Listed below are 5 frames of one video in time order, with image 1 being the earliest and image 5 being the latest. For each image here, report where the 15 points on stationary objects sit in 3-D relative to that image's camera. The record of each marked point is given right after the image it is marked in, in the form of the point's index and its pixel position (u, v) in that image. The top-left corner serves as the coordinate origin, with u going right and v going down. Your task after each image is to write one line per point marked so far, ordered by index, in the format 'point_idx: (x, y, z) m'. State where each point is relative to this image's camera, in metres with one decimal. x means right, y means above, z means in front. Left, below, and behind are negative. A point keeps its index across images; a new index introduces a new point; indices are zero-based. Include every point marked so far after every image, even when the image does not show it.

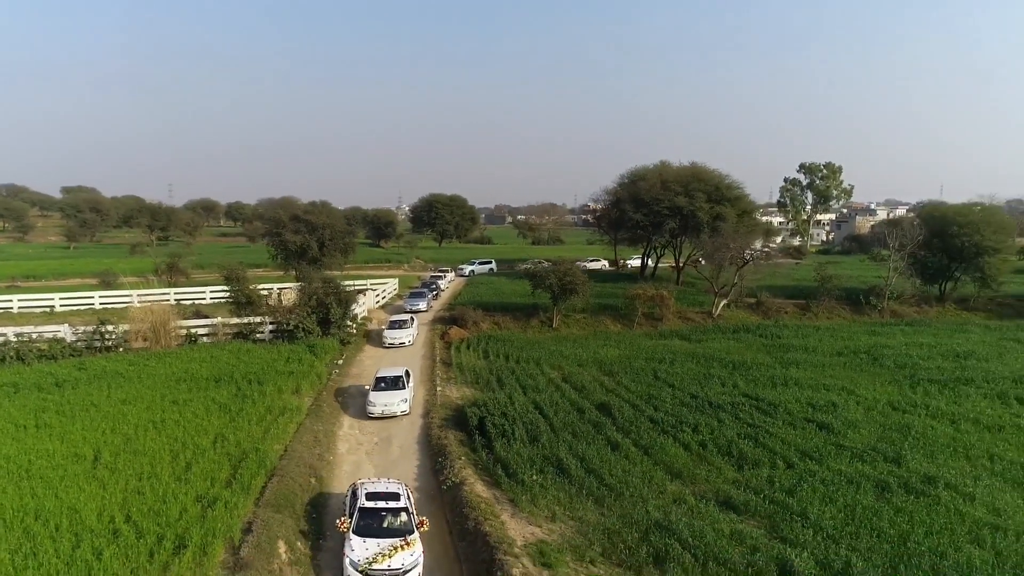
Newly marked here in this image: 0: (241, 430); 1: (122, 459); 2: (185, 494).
0: (-6.2, -3.2, +13.8) m
1: (-7.8, -3.5, +12.2) m
2: (-5.8, -3.6, +10.7) m
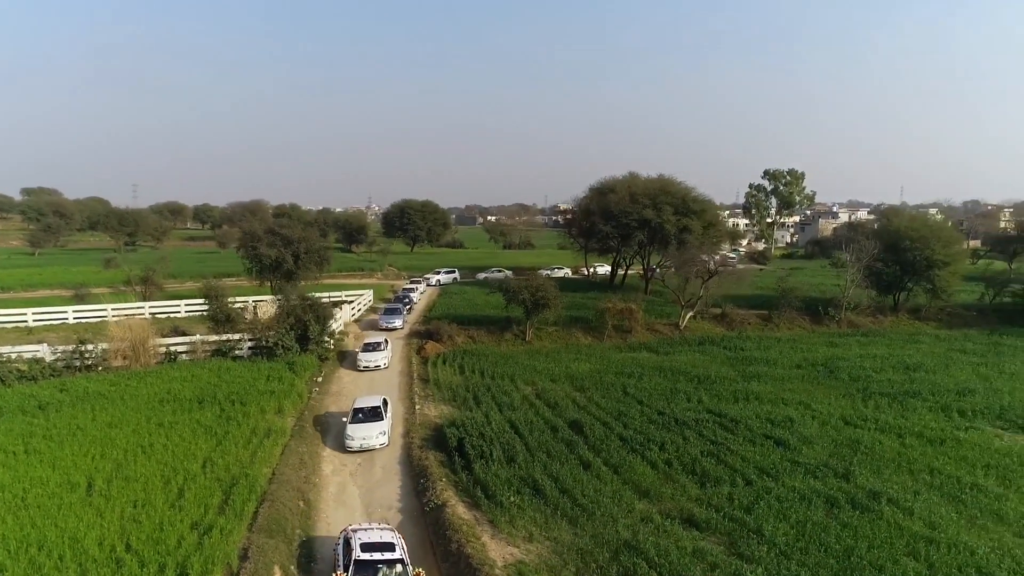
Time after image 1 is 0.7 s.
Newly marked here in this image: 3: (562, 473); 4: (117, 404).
0: (-6.7, -3.9, +14.2) m
1: (-8.3, -4.2, +12.6) m
2: (-6.1, -4.3, +11.2) m
3: (+1.1, -4.2, +13.5) m
4: (-11.6, -3.4, +17.7) m
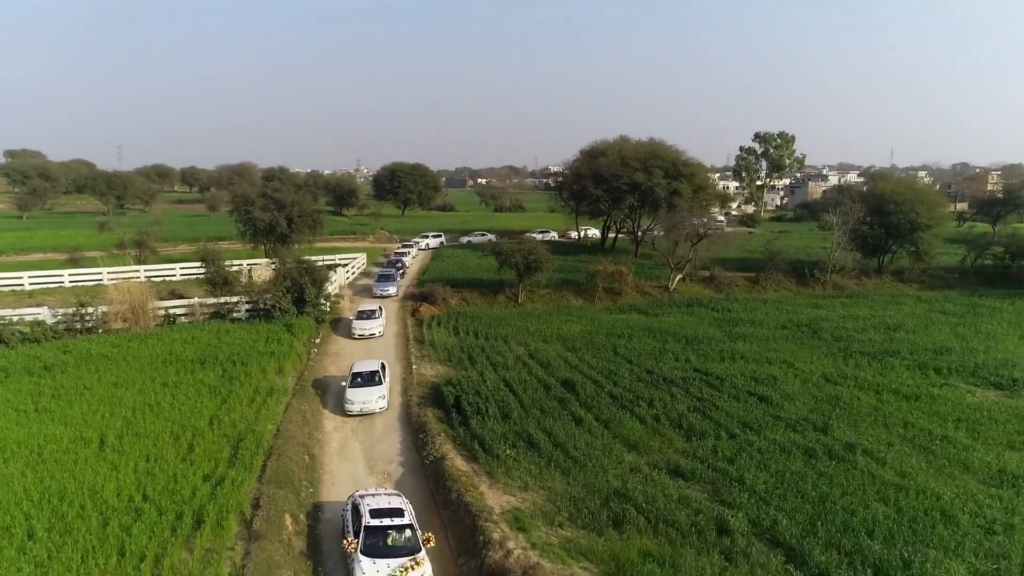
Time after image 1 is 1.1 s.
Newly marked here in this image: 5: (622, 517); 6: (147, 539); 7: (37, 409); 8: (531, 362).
0: (-6.8, -3.0, +14.7) m
1: (-8.4, -3.4, +13.1) m
2: (-6.2, -3.6, +11.7) m
3: (+1.0, -3.3, +14.2) m
4: (-11.8, -2.3, +18.1) m
5: (+2.0, -4.1, +10.8) m
6: (-5.8, -4.0, +9.6) m
7: (-11.8, -3.0, +14.9) m
8: (+0.6, -2.4, +19.5) m
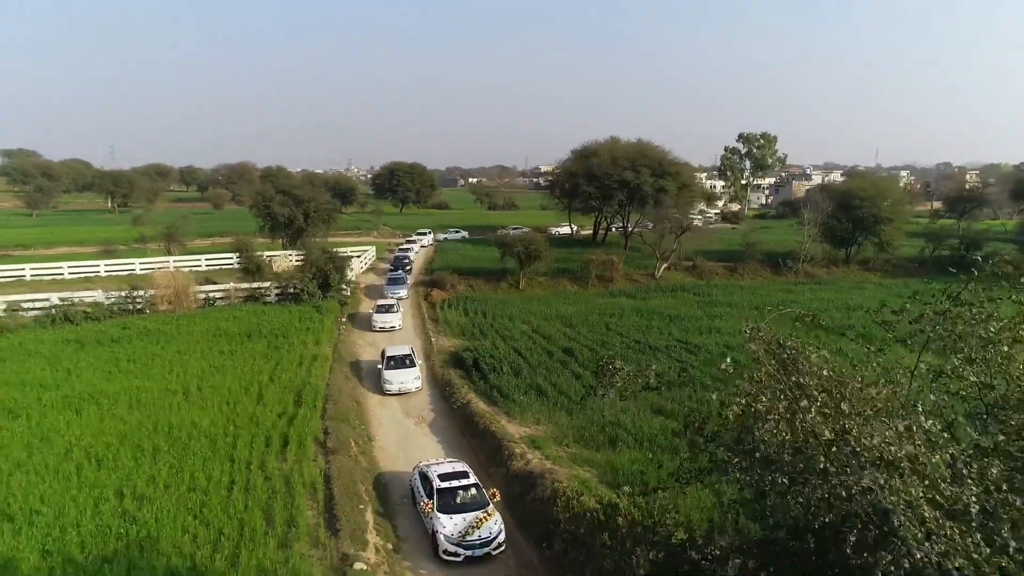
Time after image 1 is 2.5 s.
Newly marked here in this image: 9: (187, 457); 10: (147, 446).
0: (-6.5, -2.4, +17.5) m
1: (-8.0, -2.7, +15.8) m
2: (-5.9, -3.0, +14.5) m
3: (+1.3, -2.7, +17.1) m
4: (-11.6, -1.7, +20.7) m
5: (+2.4, -3.5, +13.7) m
6: (-5.4, -3.4, +12.4) m
7: (-11.5, -2.4, +17.5) m
8: (+0.9, -1.8, +22.4) m
9: (-6.6, -3.4, +12.1) m
10: (-7.7, -3.3, +12.6) m
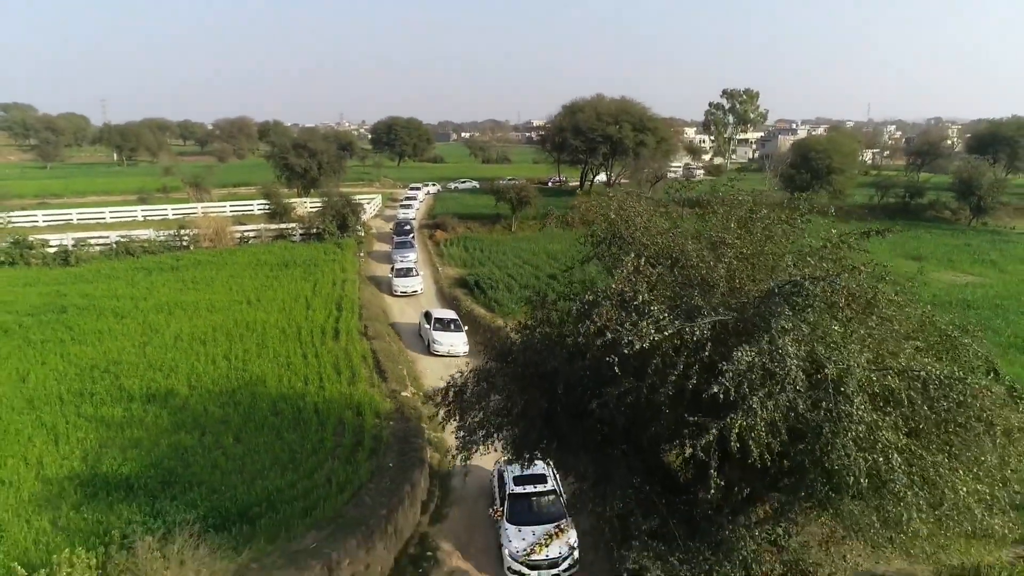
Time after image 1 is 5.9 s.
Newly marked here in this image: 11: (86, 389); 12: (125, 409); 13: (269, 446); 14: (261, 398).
0: (-6.7, 0.0, +21.7) m
1: (-8.2, -0.5, +20.0) m
2: (-6.0, -0.8, +18.7) m
3: (+1.1, -0.3, +21.4) m
4: (-11.8, +0.9, +24.8) m
5: (+2.2, -1.3, +18.1) m
6: (-5.6, -1.3, +16.7) m
7: (-11.7, 0.0, +21.7) m
8: (+0.6, +1.0, +26.7) m
9: (-6.7, -1.4, +16.4) m
10: (-7.8, -1.3, +16.8) m
11: (-9.4, -2.2, +13.2) m
12: (-7.9, -2.5, +12.3) m
13: (-4.4, -2.8, +10.8) m
14: (-5.3, -2.4, +12.7) m
